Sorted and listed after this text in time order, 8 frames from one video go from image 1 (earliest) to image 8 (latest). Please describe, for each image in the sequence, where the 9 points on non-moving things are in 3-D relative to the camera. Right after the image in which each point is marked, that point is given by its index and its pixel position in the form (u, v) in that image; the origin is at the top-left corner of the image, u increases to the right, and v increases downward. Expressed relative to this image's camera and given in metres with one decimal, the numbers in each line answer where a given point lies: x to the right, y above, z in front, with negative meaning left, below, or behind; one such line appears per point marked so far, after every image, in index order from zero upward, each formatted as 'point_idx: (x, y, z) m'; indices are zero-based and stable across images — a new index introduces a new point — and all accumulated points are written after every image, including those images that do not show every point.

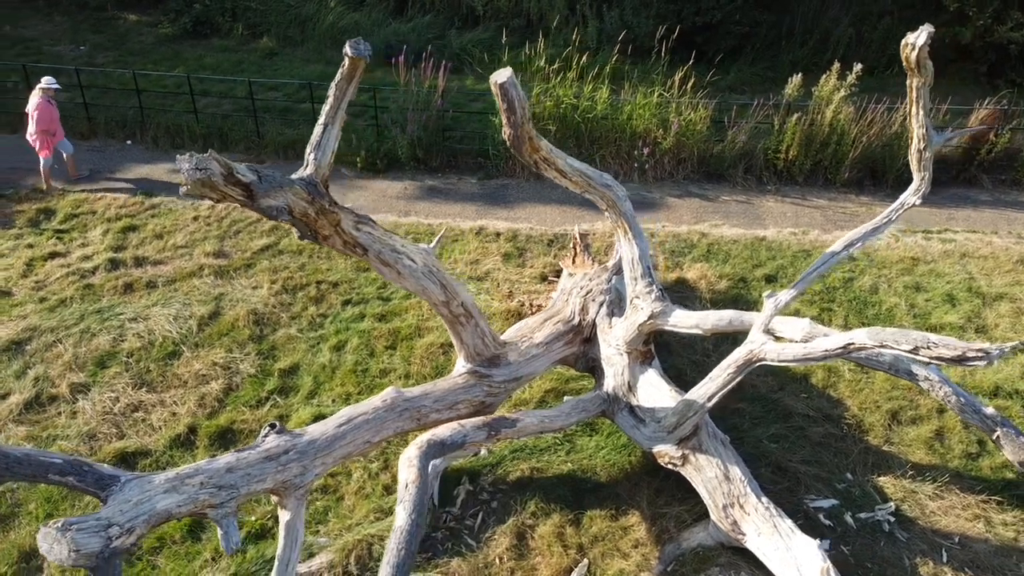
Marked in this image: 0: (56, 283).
0: (-4.4, 0.0, +7.7) m
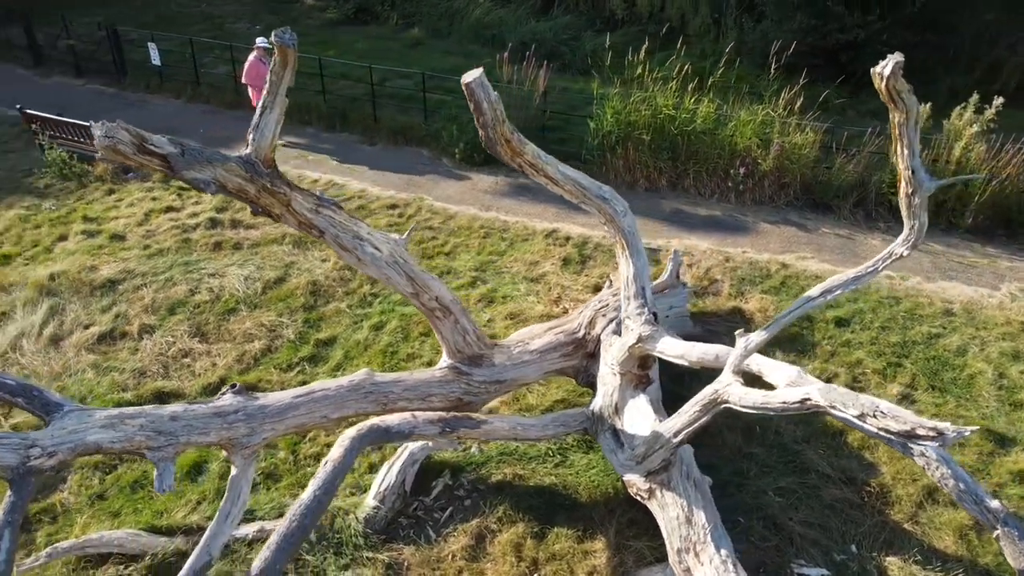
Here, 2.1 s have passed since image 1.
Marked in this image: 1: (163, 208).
0: (-3.8, +0.6, +8.6) m
1: (-4.0, +0.9, +9.2) m
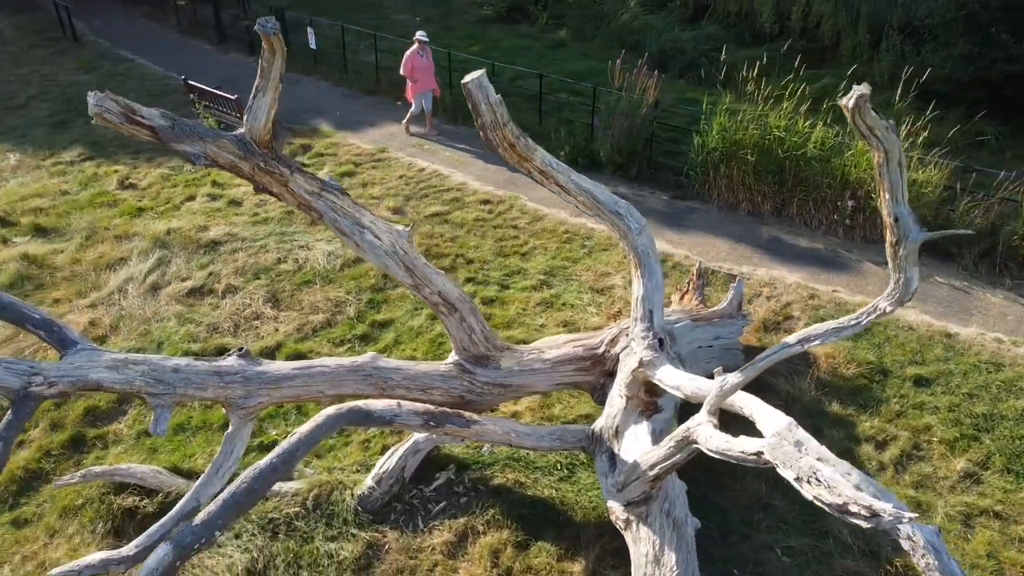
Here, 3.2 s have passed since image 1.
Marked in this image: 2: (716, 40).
0: (-2.8, +1.0, +9.3) m
1: (-2.8, +1.3, +9.9) m
2: (+3.2, +3.9, +12.4) m
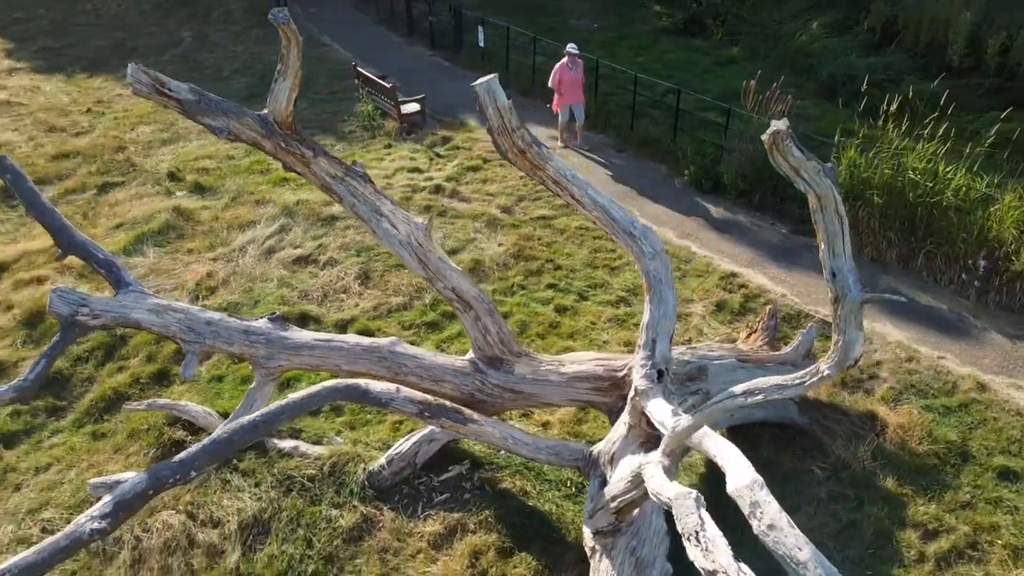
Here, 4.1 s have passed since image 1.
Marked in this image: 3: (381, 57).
0: (-1.4, +1.2, +9.8) m
1: (-1.3, +1.5, +10.4) m
2: (+5.5, +3.1, +11.4) m
3: (-2.5, +4.4, +15.2) m
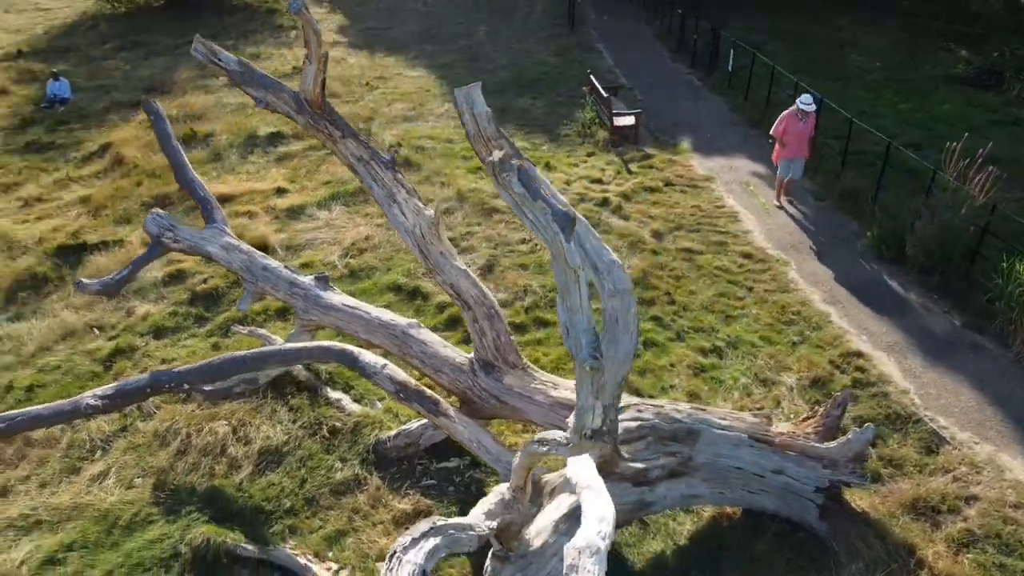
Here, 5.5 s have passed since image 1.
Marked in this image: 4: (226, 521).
0: (+0.7, +1.1, +10.0) m
1: (+1.1, +1.4, +10.5) m
2: (+7.9, +1.4, +8.9) m
3: (+2.4, +4.1, +15.3) m
4: (-2.0, -1.7, +5.7) m
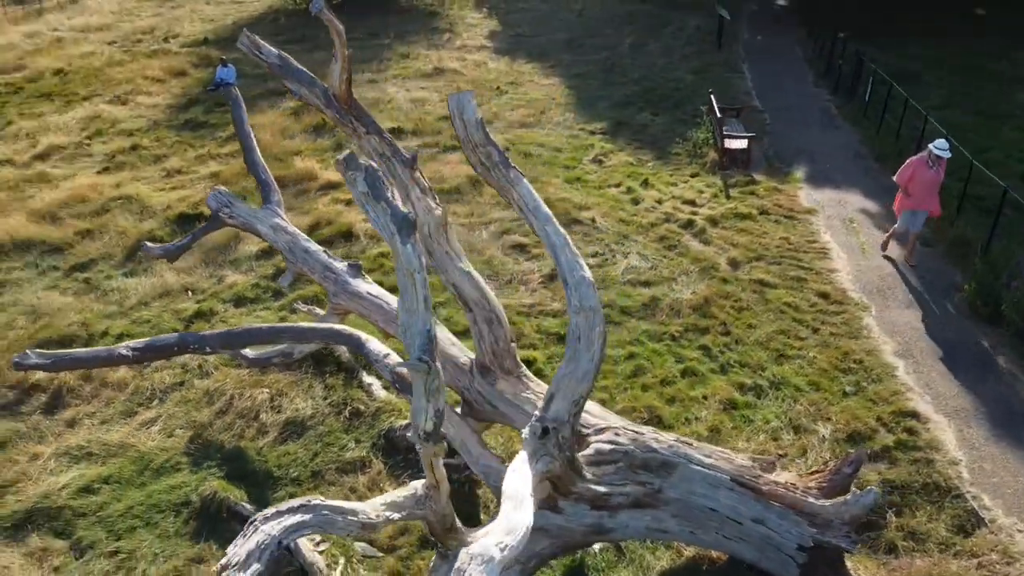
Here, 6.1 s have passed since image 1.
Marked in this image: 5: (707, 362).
0: (+1.7, +0.9, +9.8) m
1: (+2.2, +1.1, +10.2) m
2: (+8.5, +0.3, +7.3) m
3: (+4.8, +3.6, +14.6) m
4: (-2.1, -1.5, +6.2) m
5: (+1.7, -0.7, +7.2) m
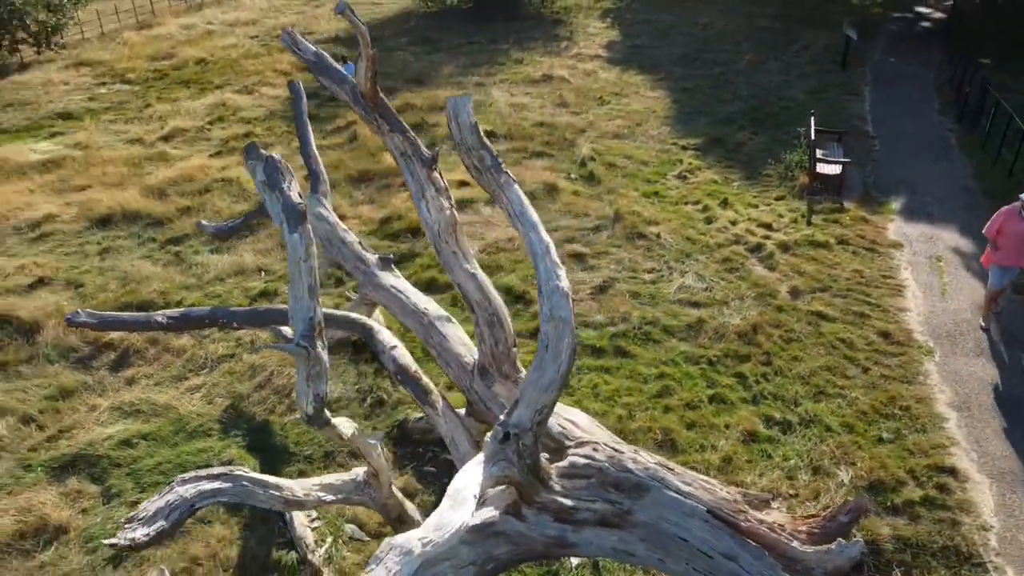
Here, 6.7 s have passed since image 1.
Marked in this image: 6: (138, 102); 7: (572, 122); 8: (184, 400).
0: (+2.5, +0.6, +9.5) m
1: (+3.1, +0.8, +9.8) m
2: (+8.8, -0.5, +5.9) m
3: (+6.5, +2.9, +13.8) m
4: (-2.1, -1.3, +6.5) m
5: (+1.9, -0.9, +6.9) m
6: (-7.5, +3.7, +16.2) m
7: (+1.0, +2.9, +13.9) m
8: (-2.9, -1.0, +7.2) m
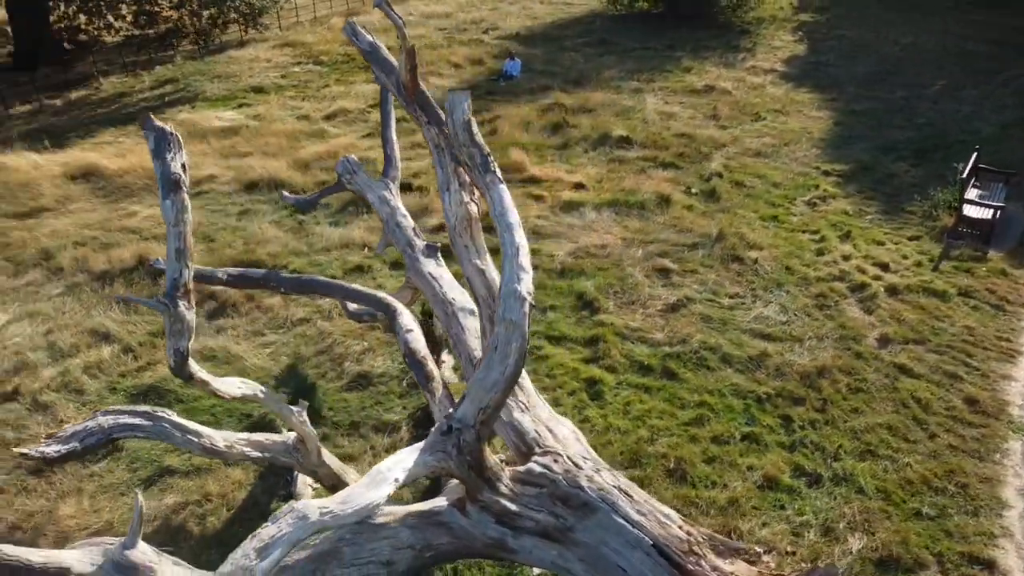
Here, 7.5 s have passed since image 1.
0: (+3.5, +0.2, +8.8) m
1: (+4.1, +0.3, +9.0) m
2: (+8.5, -1.7, +3.9) m
3: (+8.6, +1.9, +12.0) m
4: (-1.9, -1.1, +7.0) m
5: (+2.1, -1.2, +6.4) m
6: (-4.2, +4.5, +17.6) m
7: (+3.4, +2.5, +13.4) m
8: (-2.5, -0.6, +7.8) m
